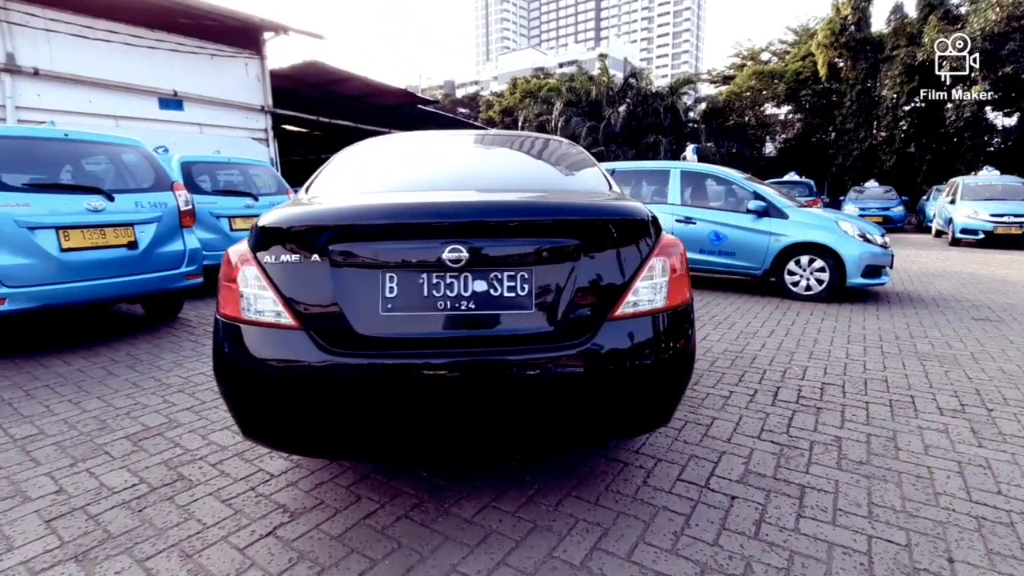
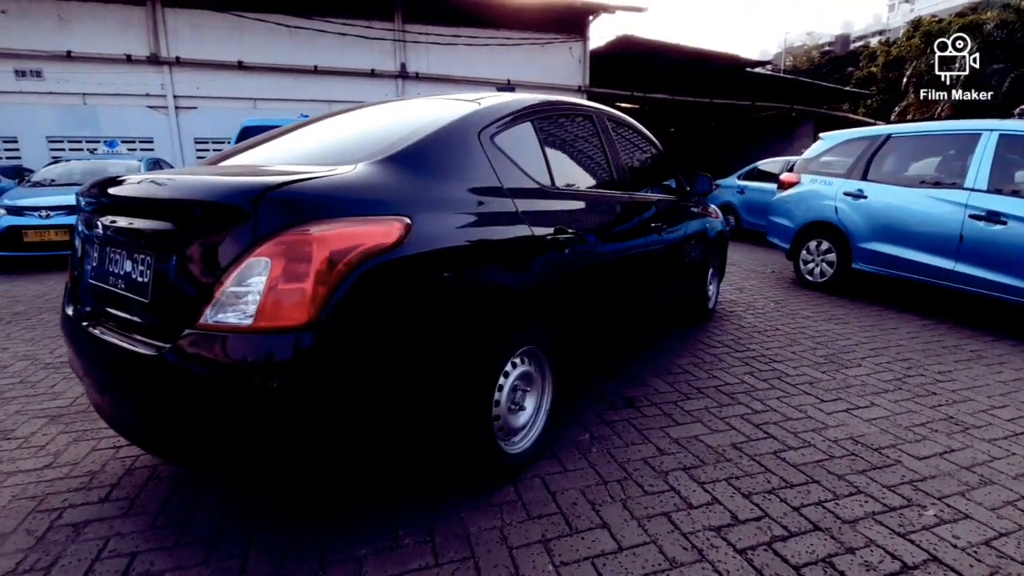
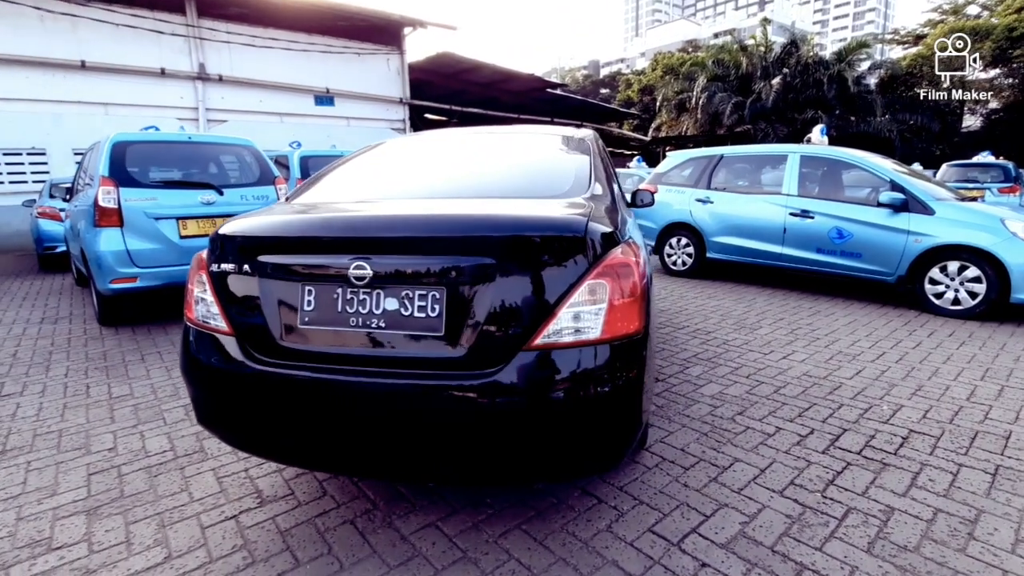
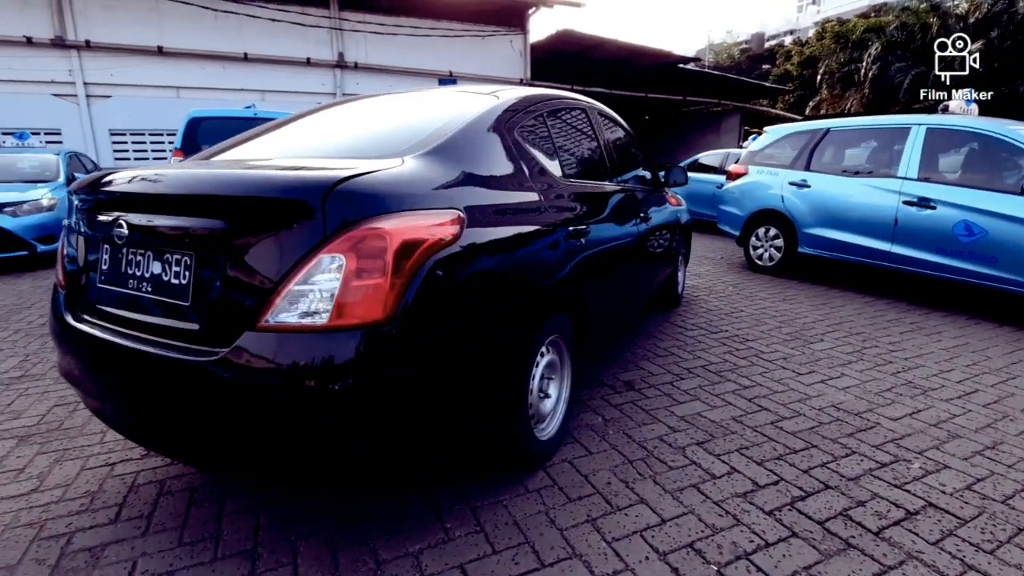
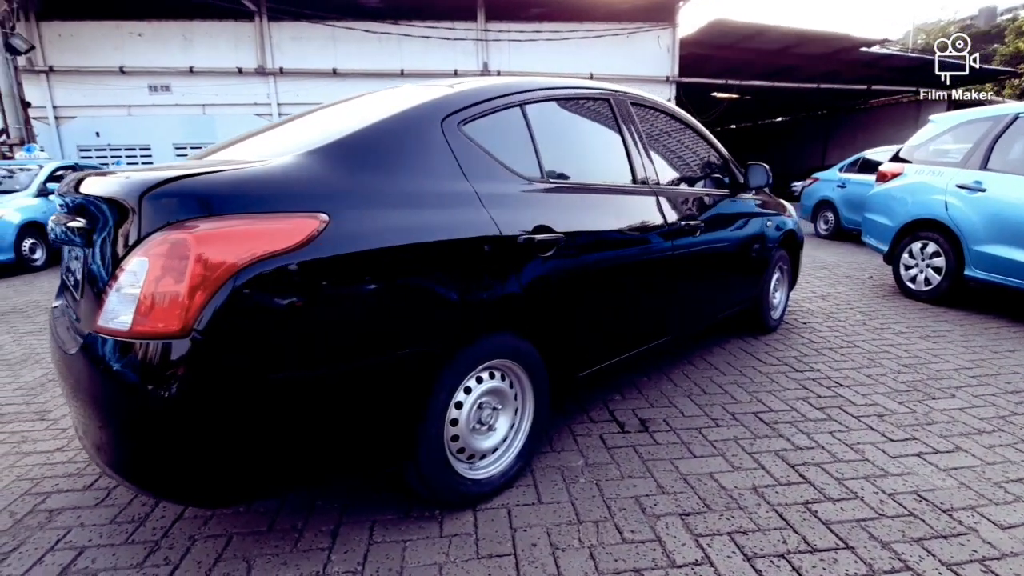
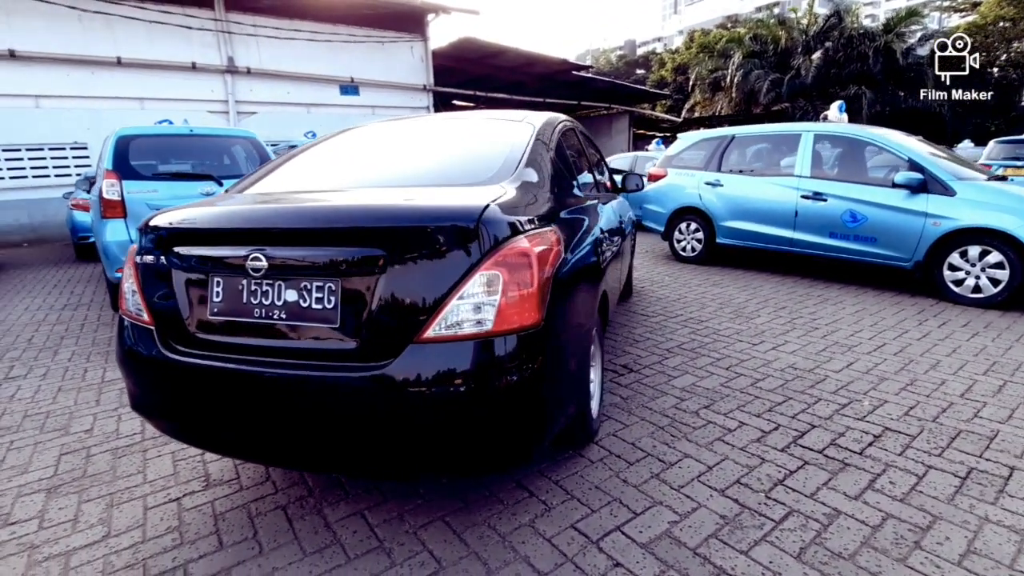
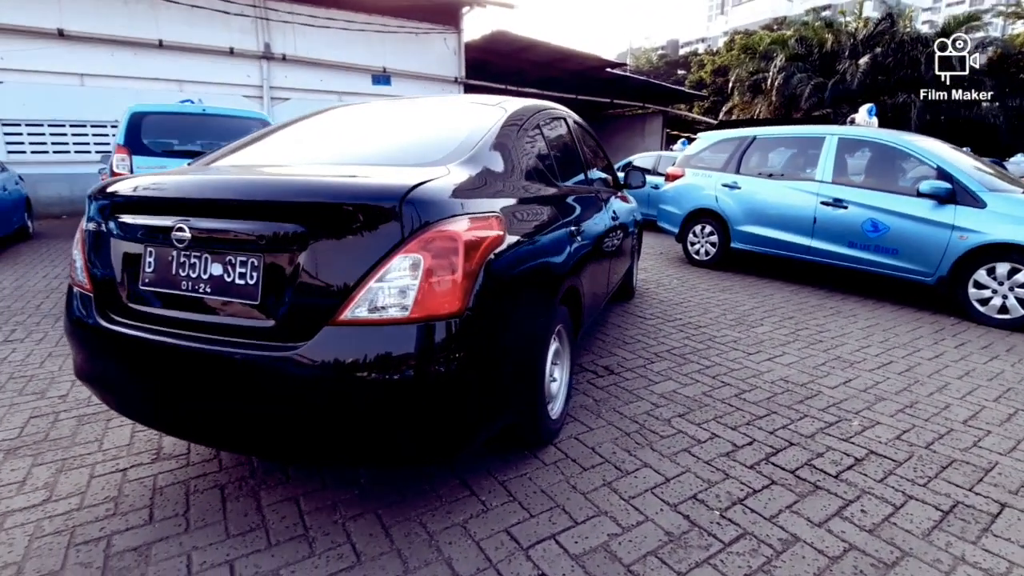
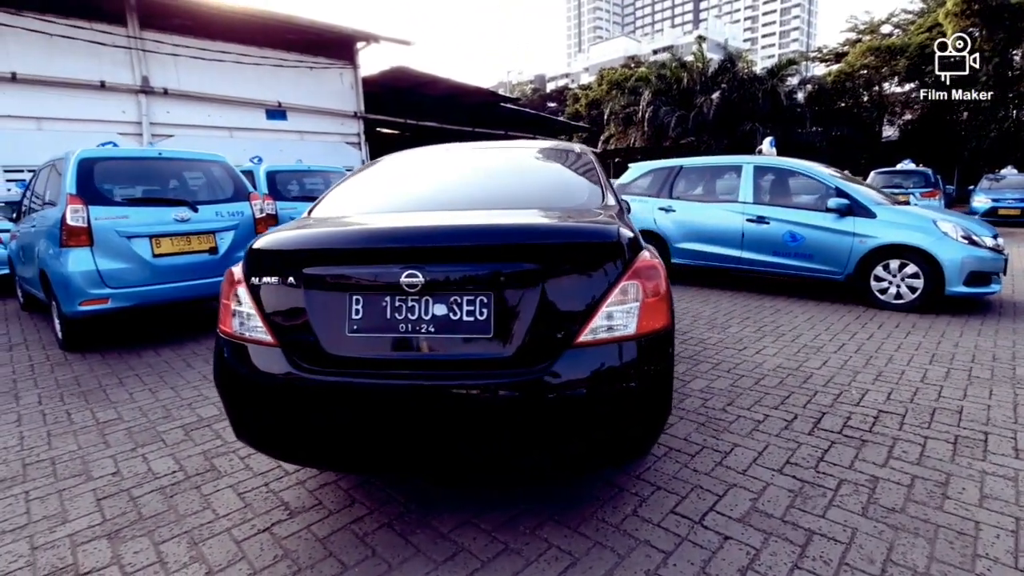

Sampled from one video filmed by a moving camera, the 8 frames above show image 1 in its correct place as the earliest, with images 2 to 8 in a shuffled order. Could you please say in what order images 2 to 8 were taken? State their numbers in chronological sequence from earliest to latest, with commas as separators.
8, 3, 6, 7, 4, 2, 5
